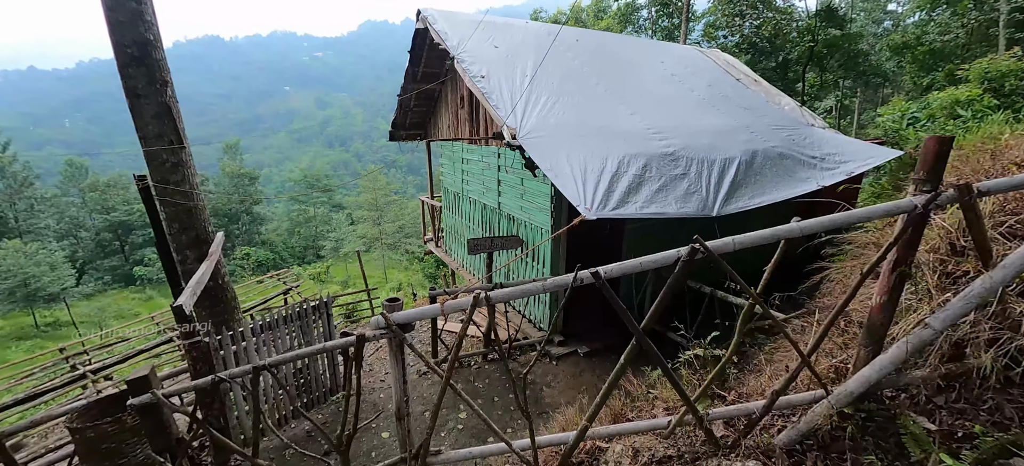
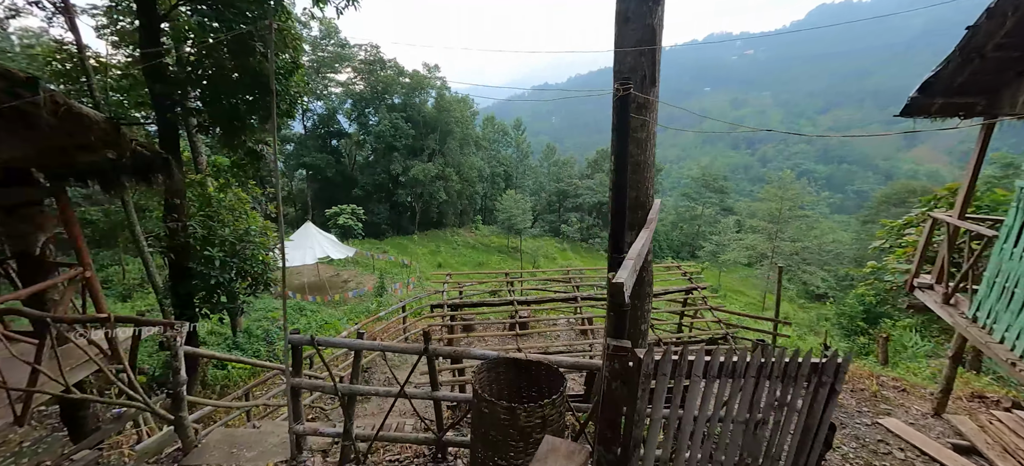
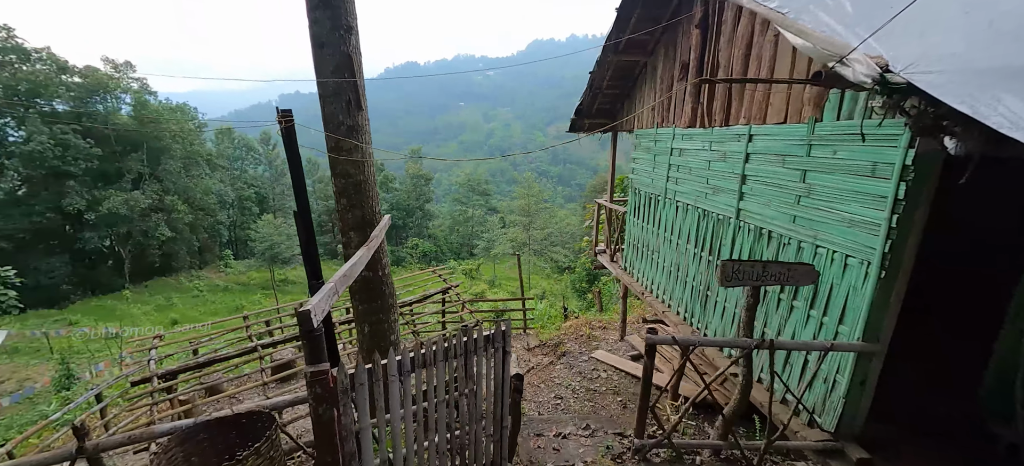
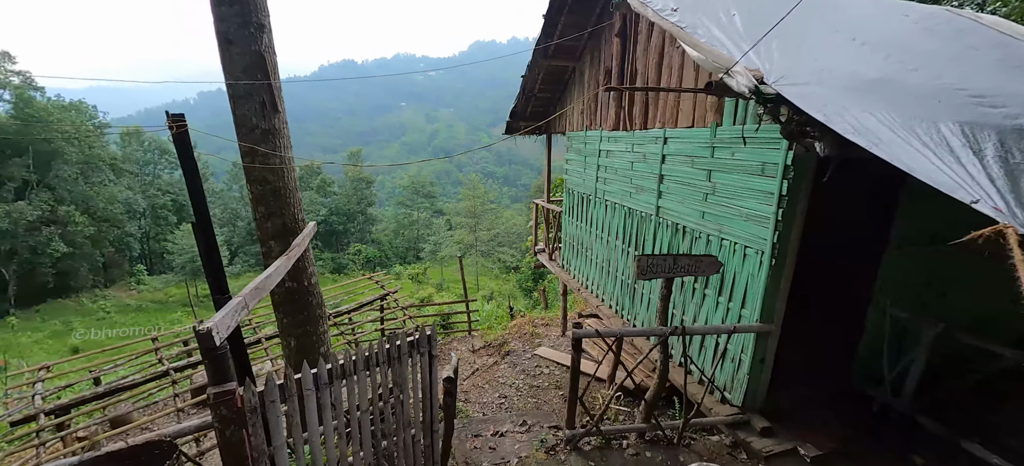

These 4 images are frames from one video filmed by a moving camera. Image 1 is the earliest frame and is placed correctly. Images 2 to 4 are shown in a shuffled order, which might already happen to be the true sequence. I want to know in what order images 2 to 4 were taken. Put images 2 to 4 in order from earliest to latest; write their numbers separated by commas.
4, 3, 2
